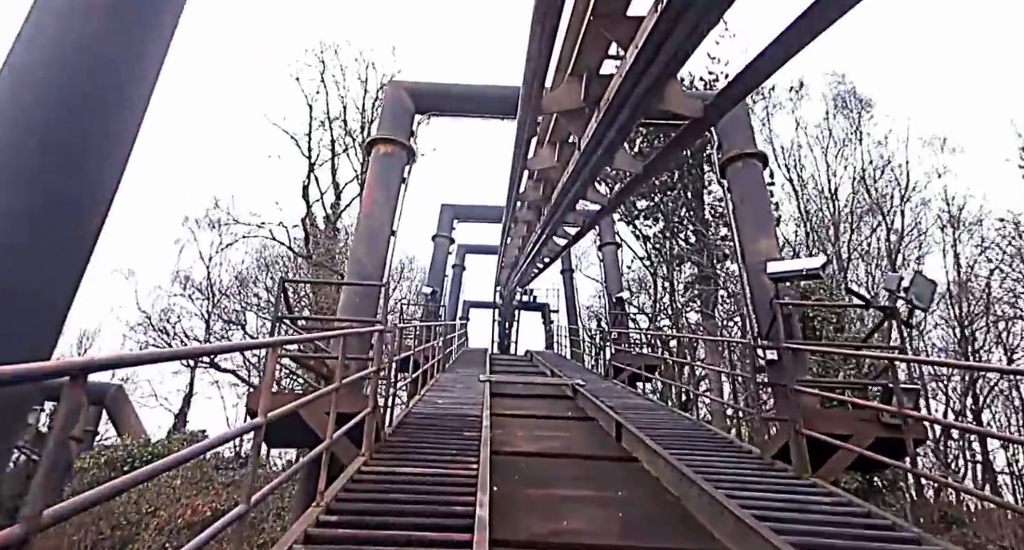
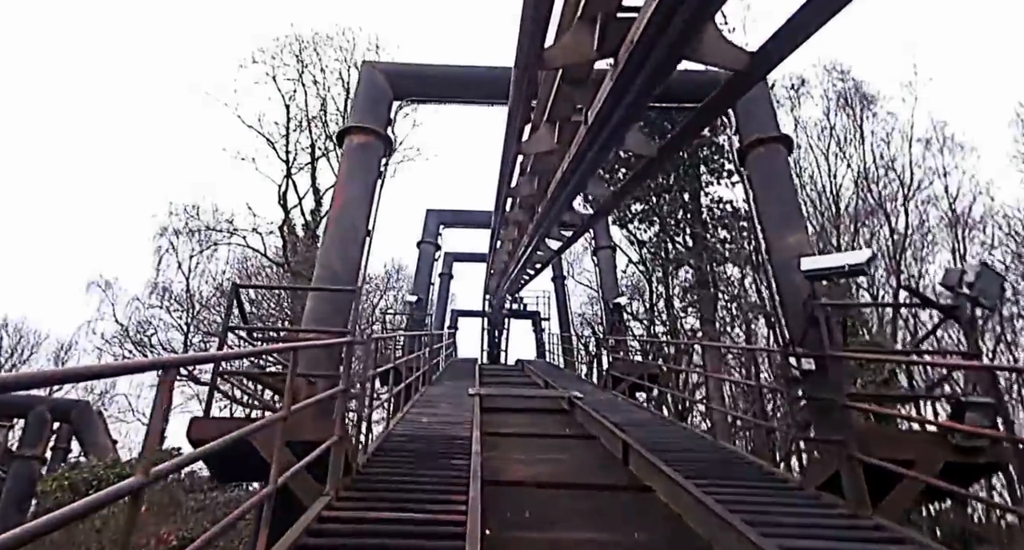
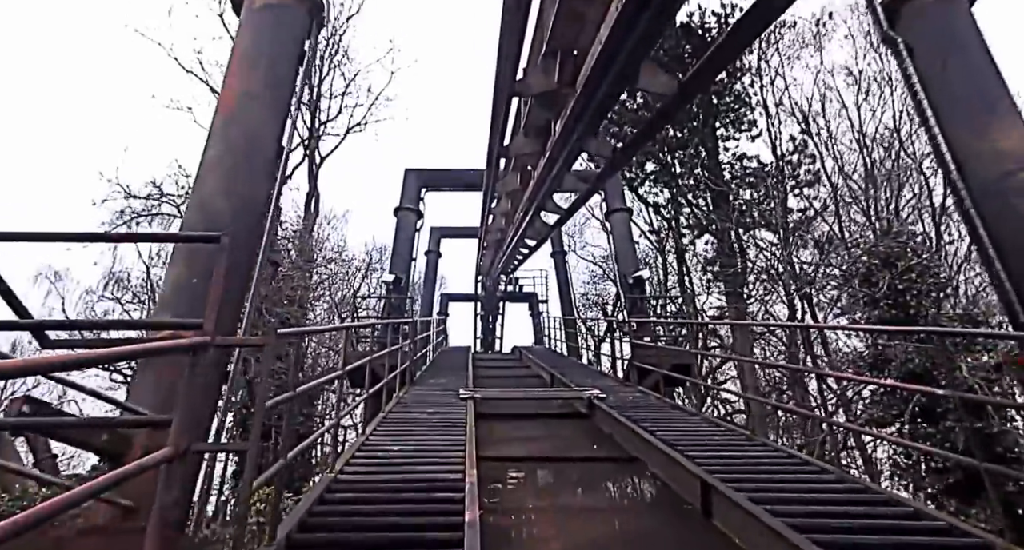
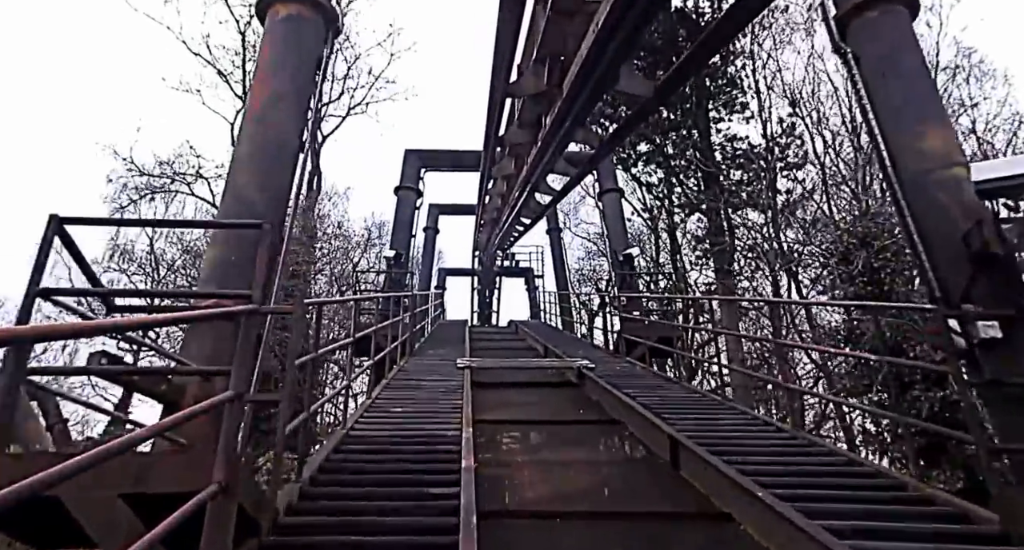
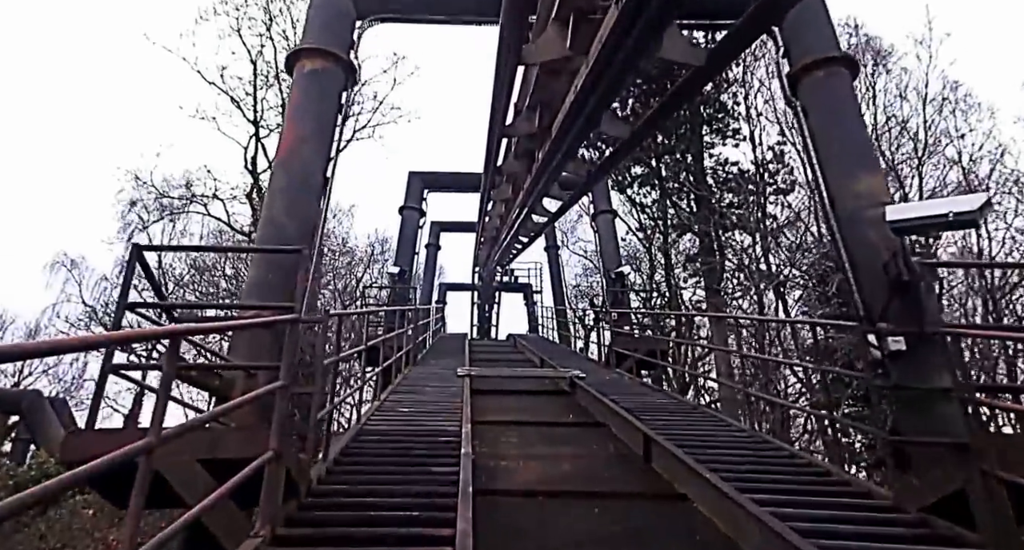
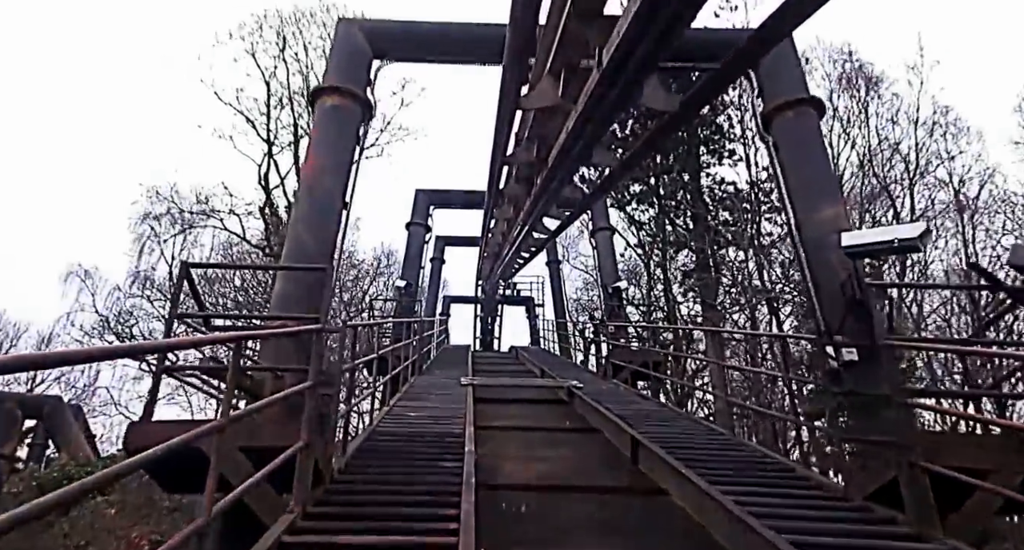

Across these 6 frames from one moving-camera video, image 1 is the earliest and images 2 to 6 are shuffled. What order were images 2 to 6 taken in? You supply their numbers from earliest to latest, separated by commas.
2, 6, 5, 4, 3
